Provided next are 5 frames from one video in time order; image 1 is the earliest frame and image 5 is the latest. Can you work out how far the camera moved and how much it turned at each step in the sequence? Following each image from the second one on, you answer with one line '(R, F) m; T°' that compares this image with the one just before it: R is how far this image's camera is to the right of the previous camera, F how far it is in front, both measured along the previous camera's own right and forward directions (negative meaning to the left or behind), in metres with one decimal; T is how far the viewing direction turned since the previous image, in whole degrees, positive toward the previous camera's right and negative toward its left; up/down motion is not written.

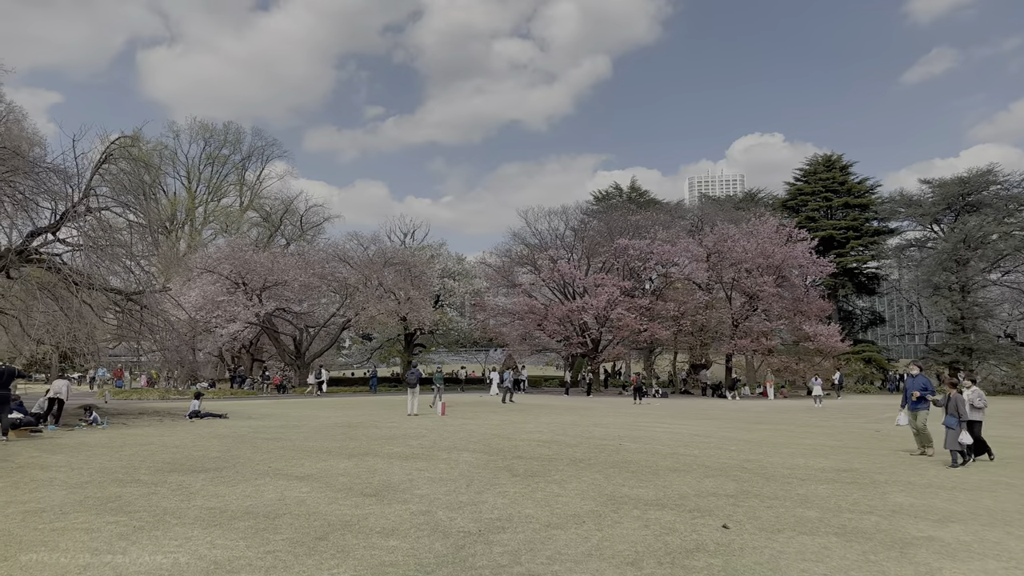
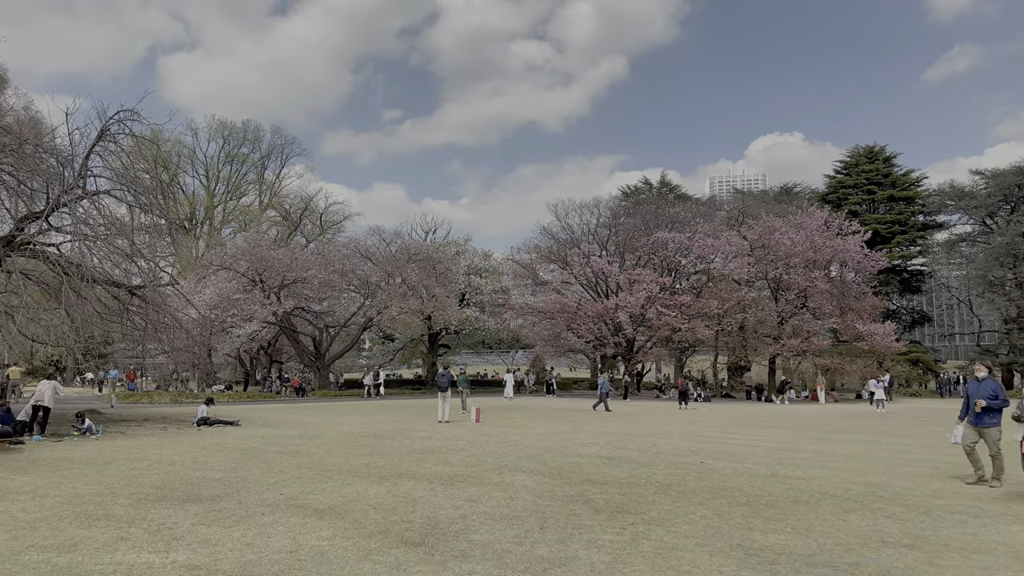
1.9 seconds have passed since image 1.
(-0.6, +2.0) m; -1°
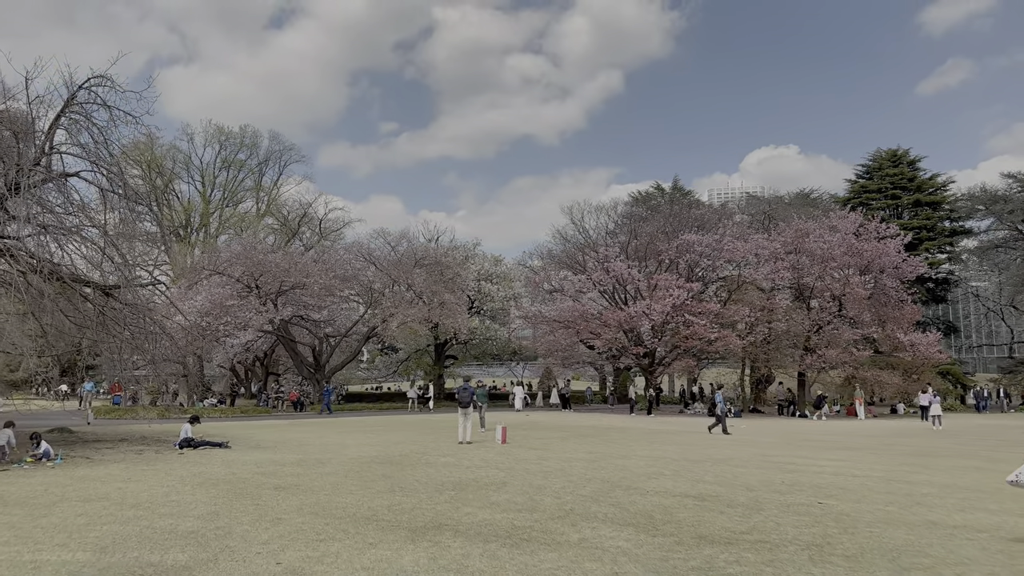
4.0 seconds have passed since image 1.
(-0.7, +2.2) m; 0°
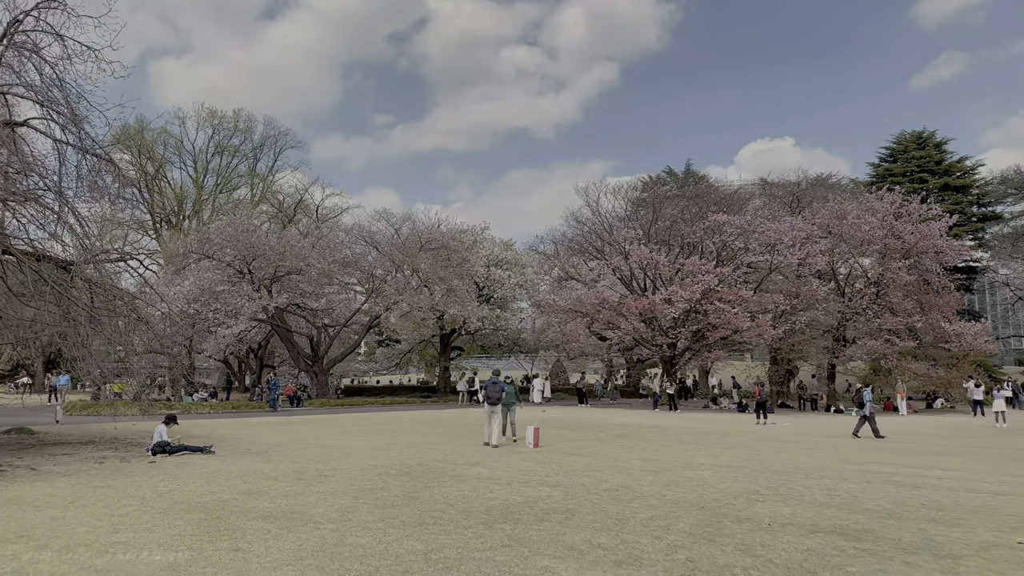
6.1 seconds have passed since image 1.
(-0.7, +2.3) m; 0°
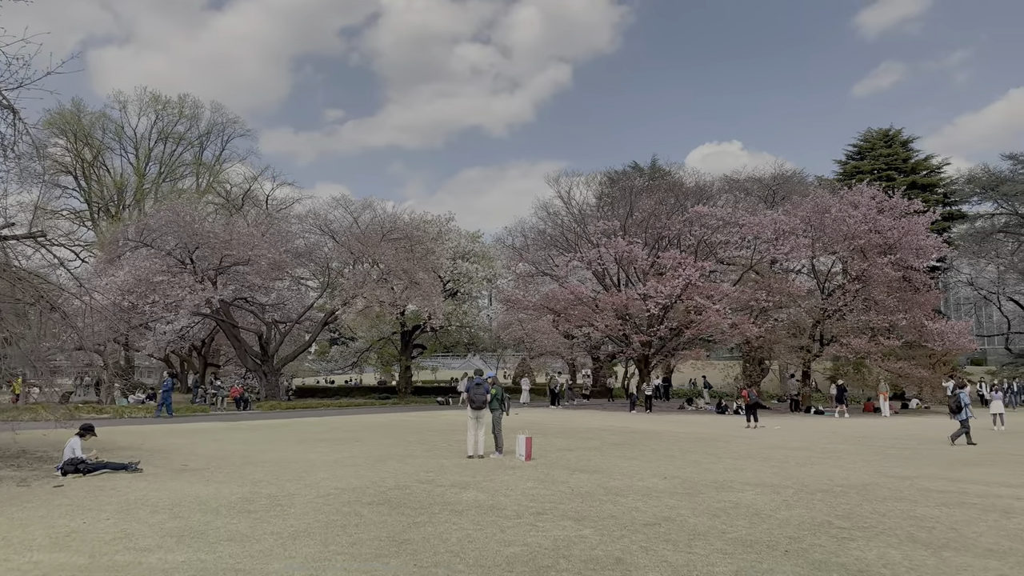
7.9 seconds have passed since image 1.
(-0.5, +1.9) m; +4°
